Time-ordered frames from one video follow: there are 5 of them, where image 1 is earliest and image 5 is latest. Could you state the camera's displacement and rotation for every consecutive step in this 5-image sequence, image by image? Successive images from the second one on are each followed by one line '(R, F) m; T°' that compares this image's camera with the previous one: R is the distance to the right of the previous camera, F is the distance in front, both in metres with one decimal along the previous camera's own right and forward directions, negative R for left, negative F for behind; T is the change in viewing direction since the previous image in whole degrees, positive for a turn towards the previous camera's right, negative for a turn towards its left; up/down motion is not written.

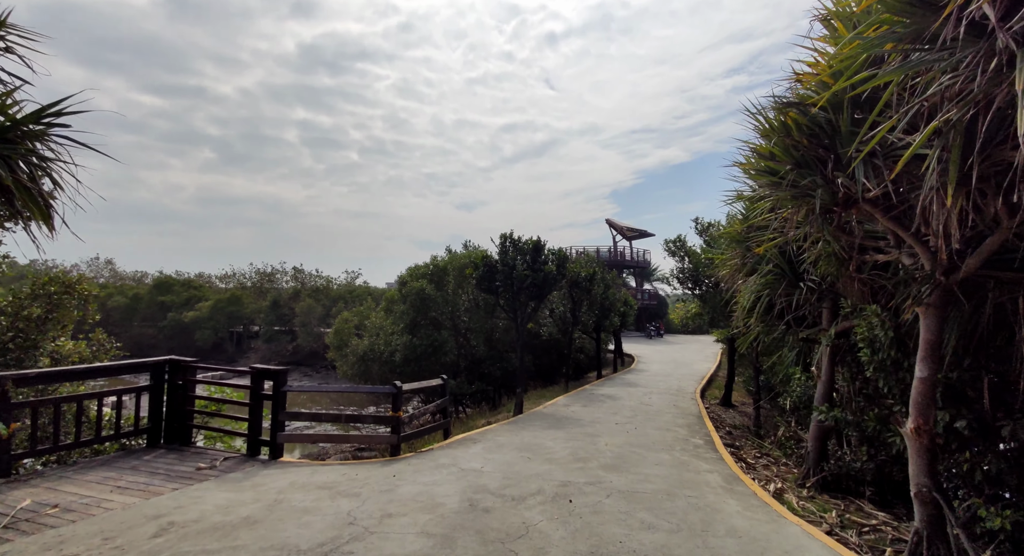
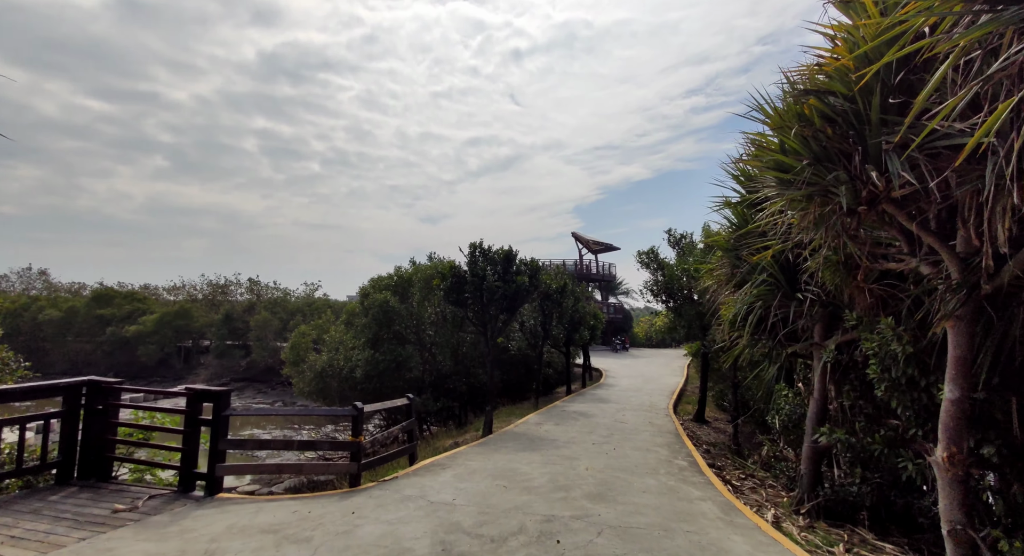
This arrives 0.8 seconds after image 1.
(-0.1, +0.5) m; +4°
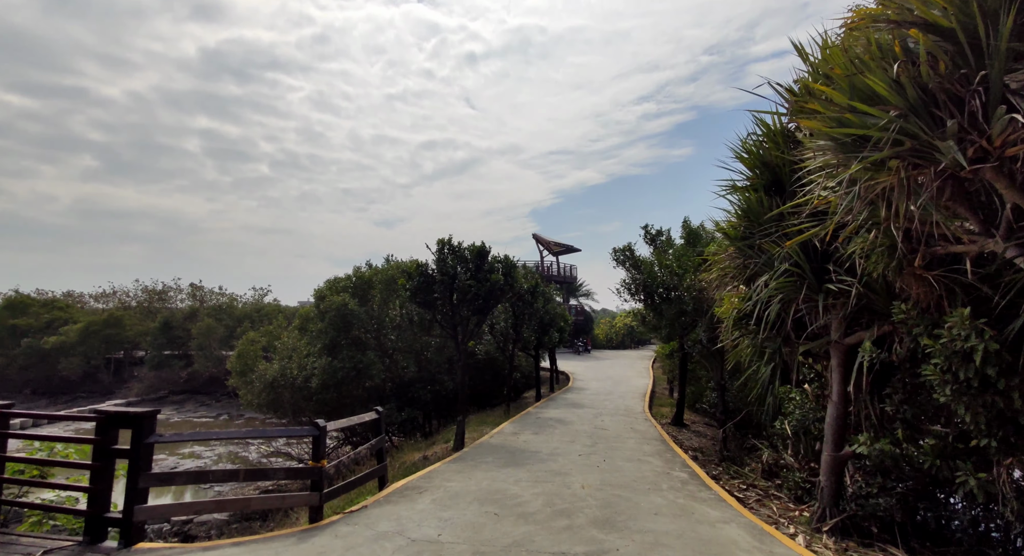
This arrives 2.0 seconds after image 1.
(-0.3, +0.8) m; +5°
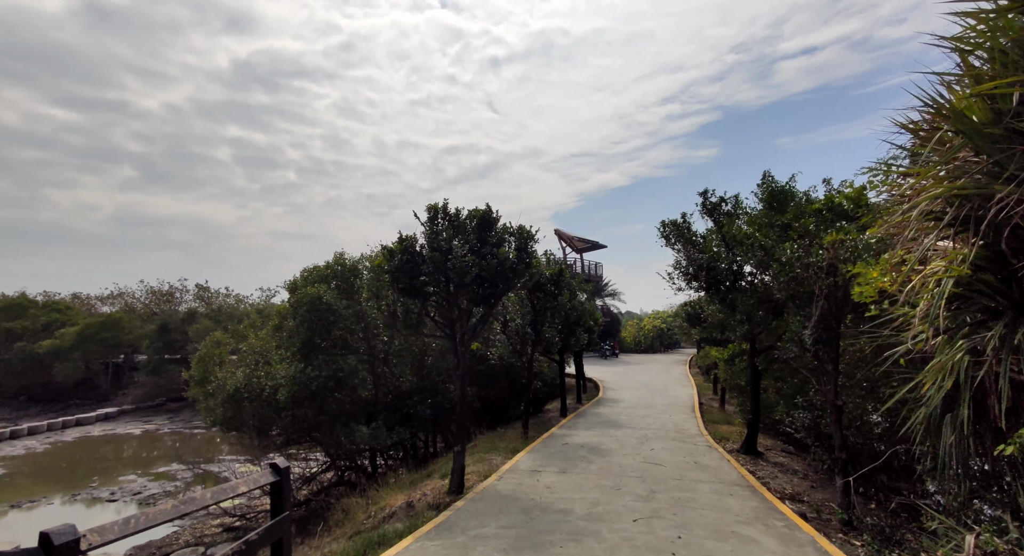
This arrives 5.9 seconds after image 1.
(+0.1, +2.9) m; -3°
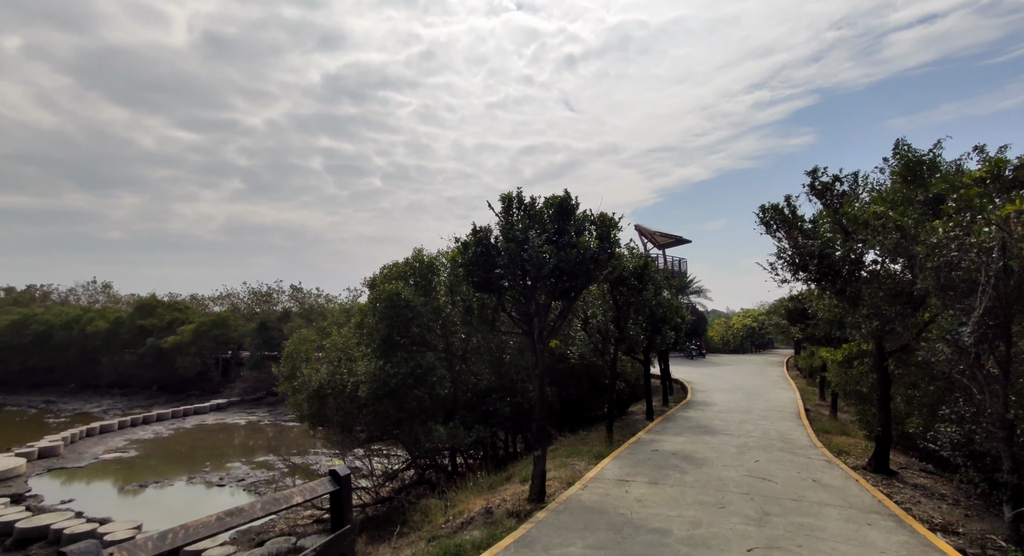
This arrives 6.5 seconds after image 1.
(-0.1, +0.5) m; -9°
